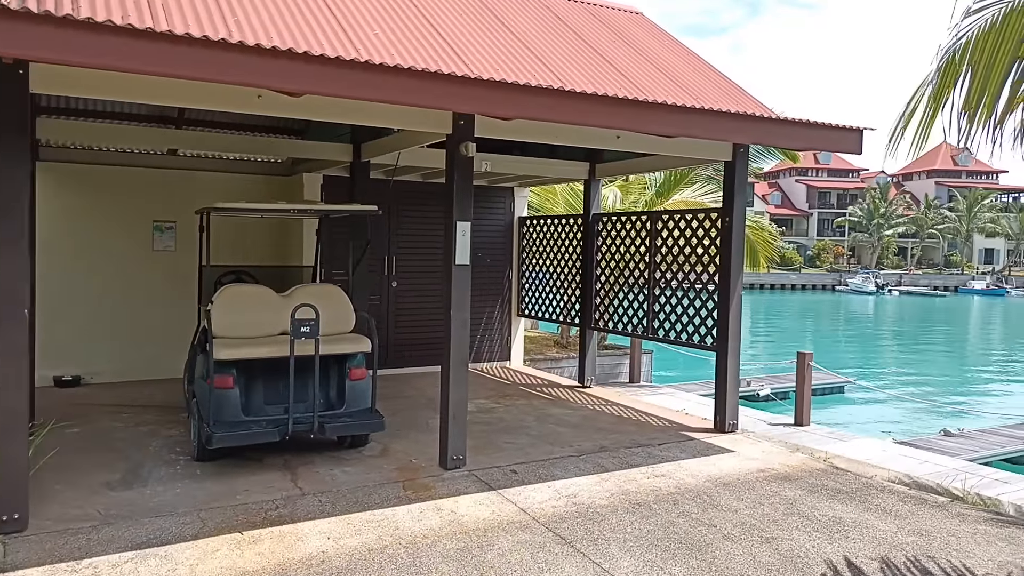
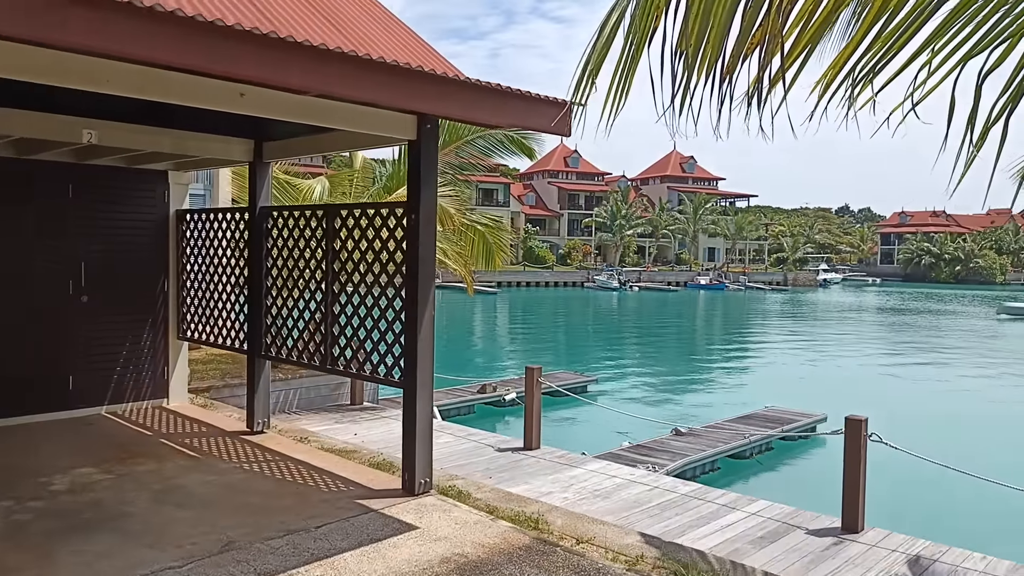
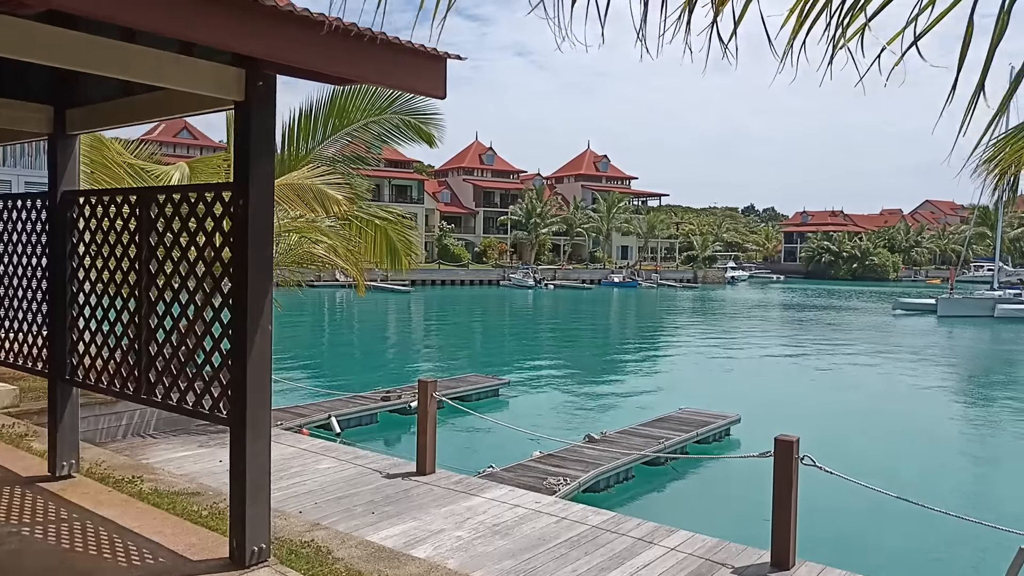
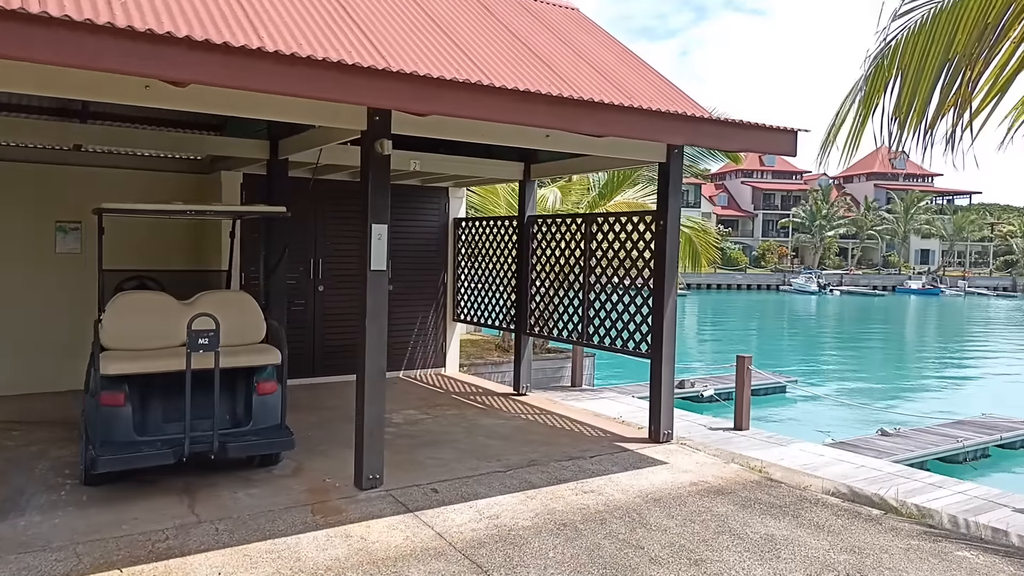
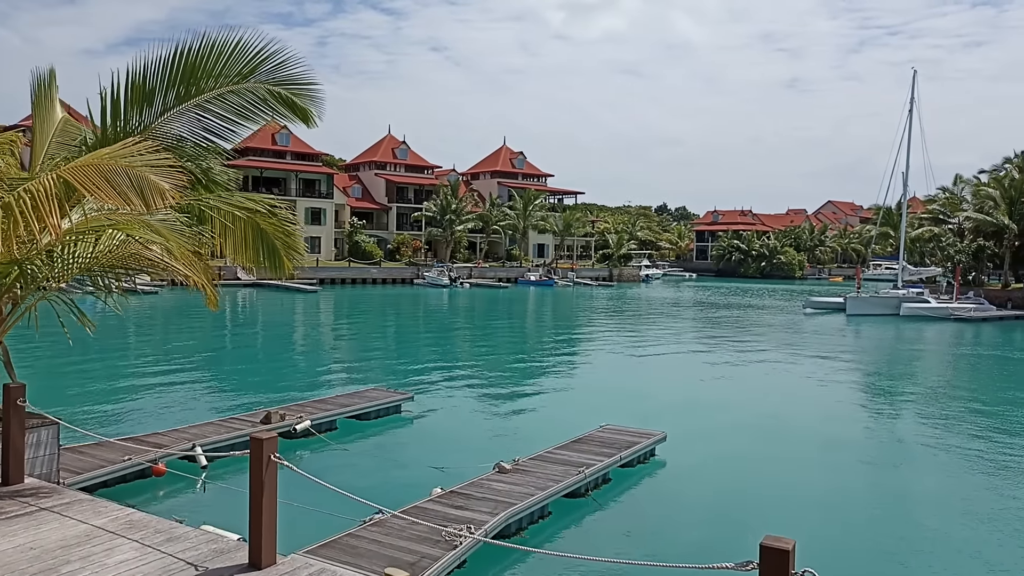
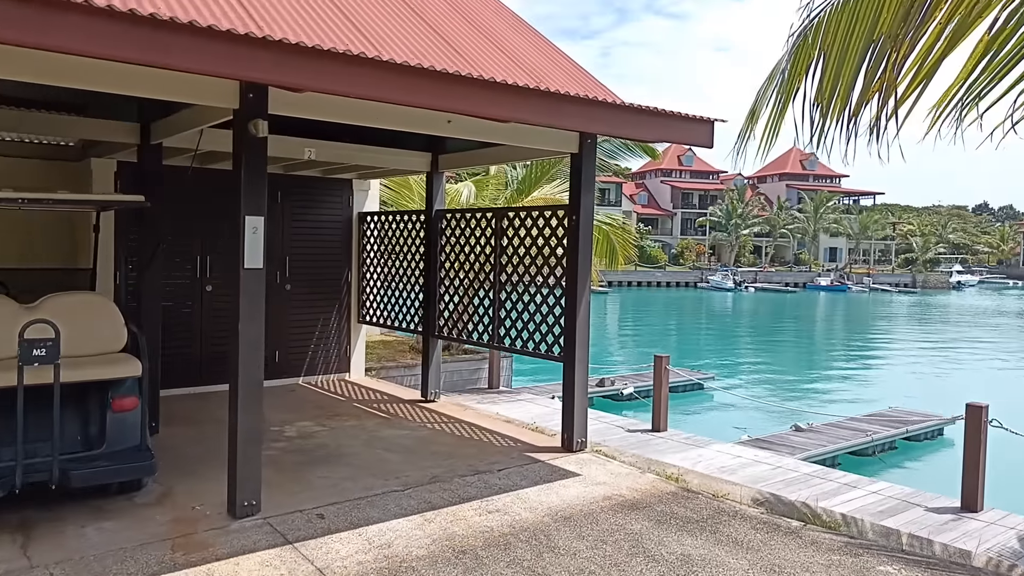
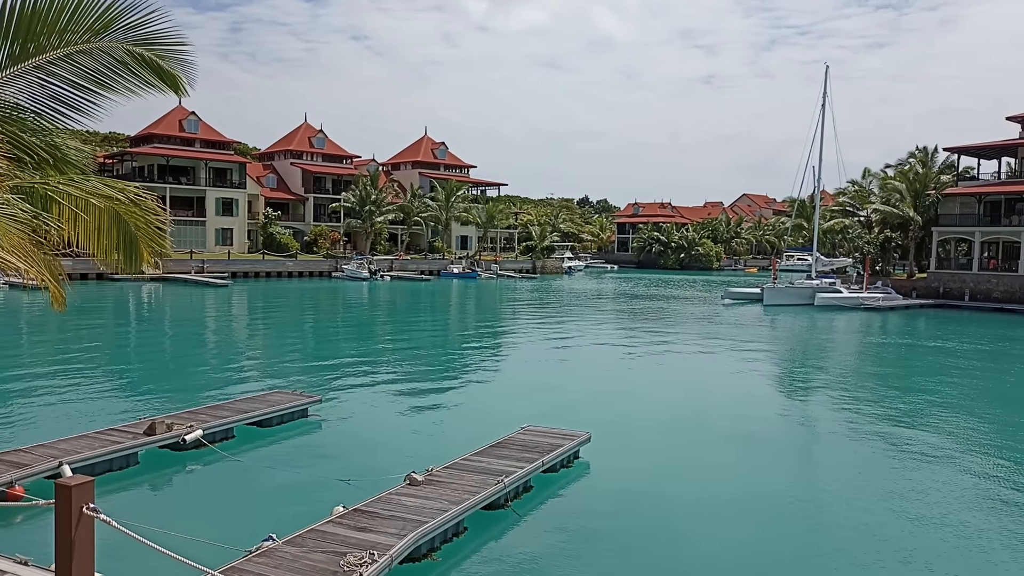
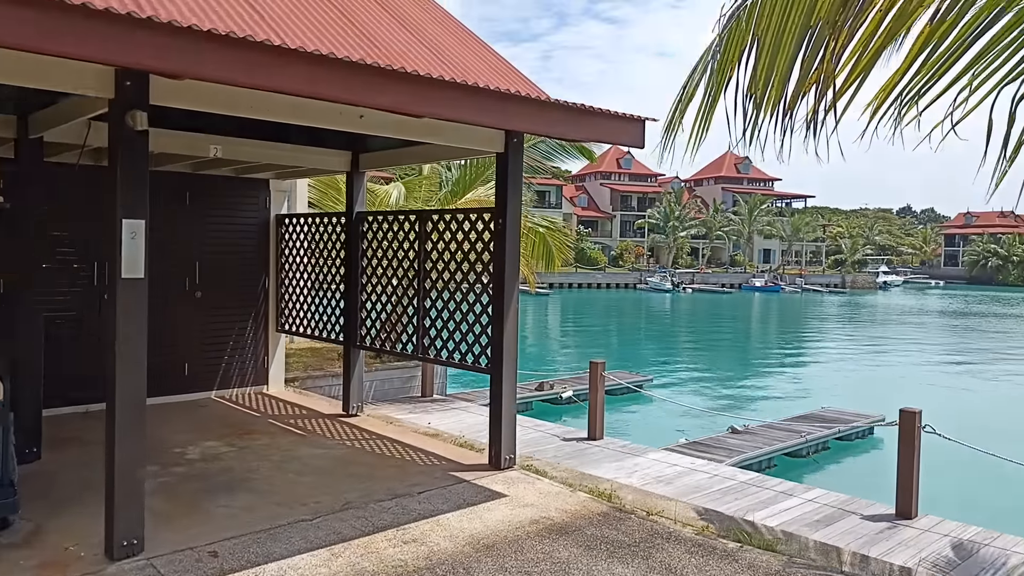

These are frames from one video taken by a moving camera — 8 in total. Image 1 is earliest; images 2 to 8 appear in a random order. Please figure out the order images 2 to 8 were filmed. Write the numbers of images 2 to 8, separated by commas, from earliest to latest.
4, 6, 8, 2, 3, 5, 7
